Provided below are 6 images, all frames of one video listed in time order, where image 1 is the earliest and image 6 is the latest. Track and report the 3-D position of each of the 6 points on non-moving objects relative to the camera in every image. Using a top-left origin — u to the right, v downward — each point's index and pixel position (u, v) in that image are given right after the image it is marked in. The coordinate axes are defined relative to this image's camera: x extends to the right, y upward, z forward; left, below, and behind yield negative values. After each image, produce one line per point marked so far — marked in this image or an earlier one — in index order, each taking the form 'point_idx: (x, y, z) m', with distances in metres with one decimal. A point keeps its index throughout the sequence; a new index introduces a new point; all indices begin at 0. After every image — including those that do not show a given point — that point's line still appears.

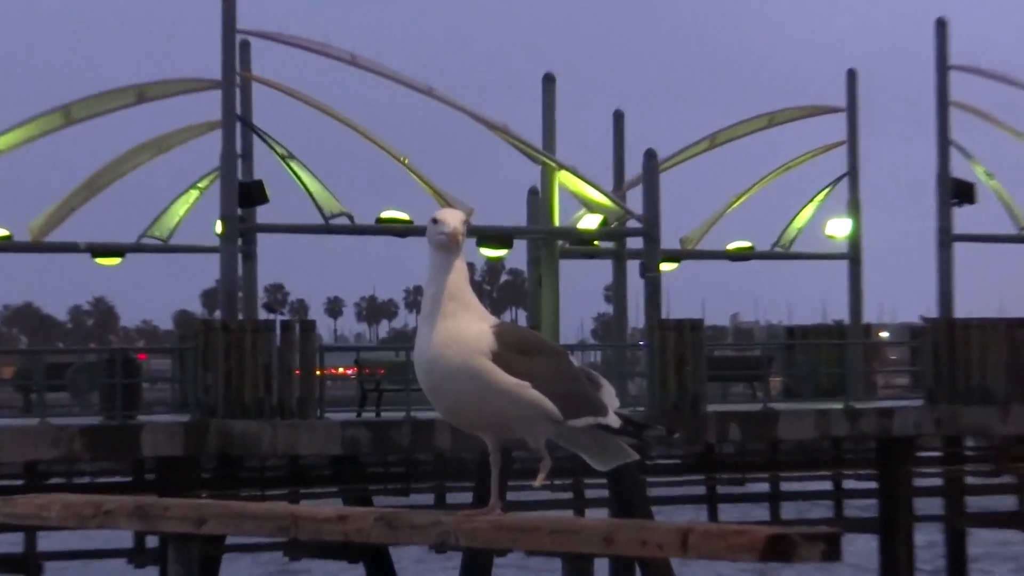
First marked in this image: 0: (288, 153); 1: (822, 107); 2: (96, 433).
0: (-2.4, +1.5, +16.0) m
1: (+3.4, +2.0, +16.3) m
2: (-4.1, -1.4, +14.8) m
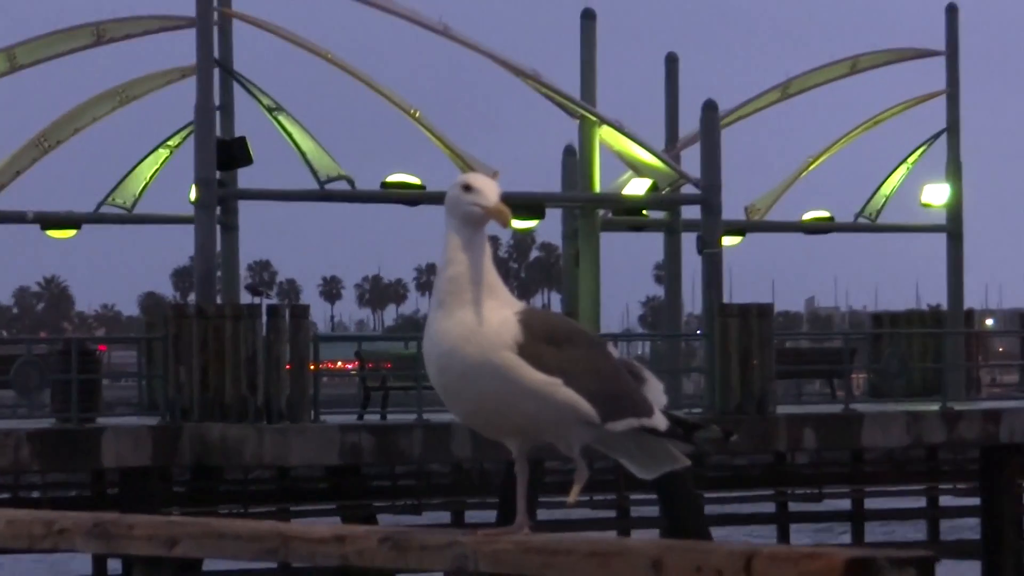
0: (-2.1, +1.7, +13.4) m
1: (+3.7, +2.2, +13.6) m
2: (-3.9, -1.2, +12.3) m
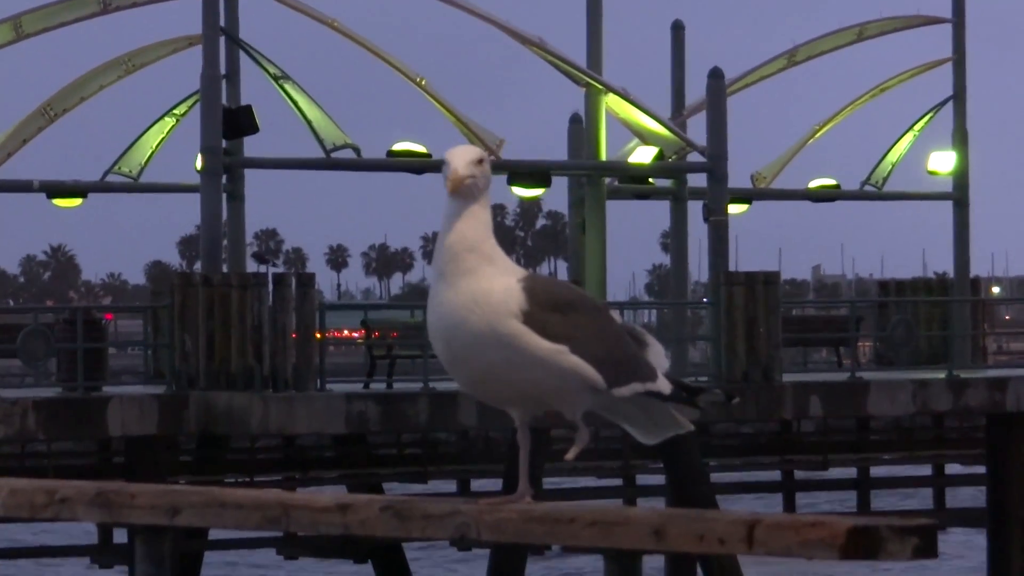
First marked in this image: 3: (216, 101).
0: (-2.1, +1.9, +13.4) m
1: (+3.8, +2.5, +13.6) m
2: (-3.8, -1.0, +12.3) m
3: (-2.6, +1.7, +13.2) m
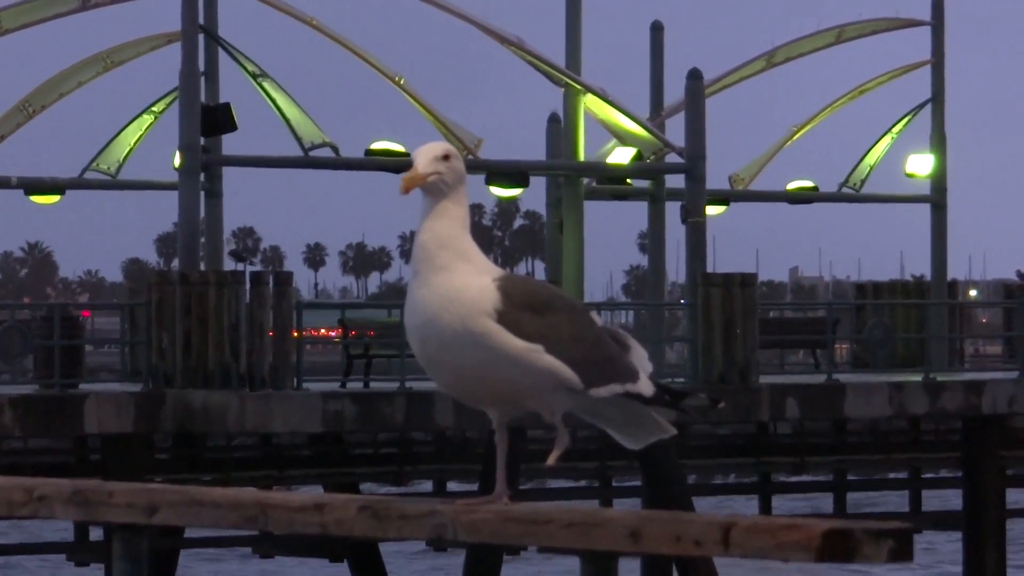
0: (-2.3, +2.0, +13.4) m
1: (+3.6, +2.5, +13.6) m
2: (-4.0, -0.9, +12.2) m
3: (-2.8, +1.7, +13.2) m
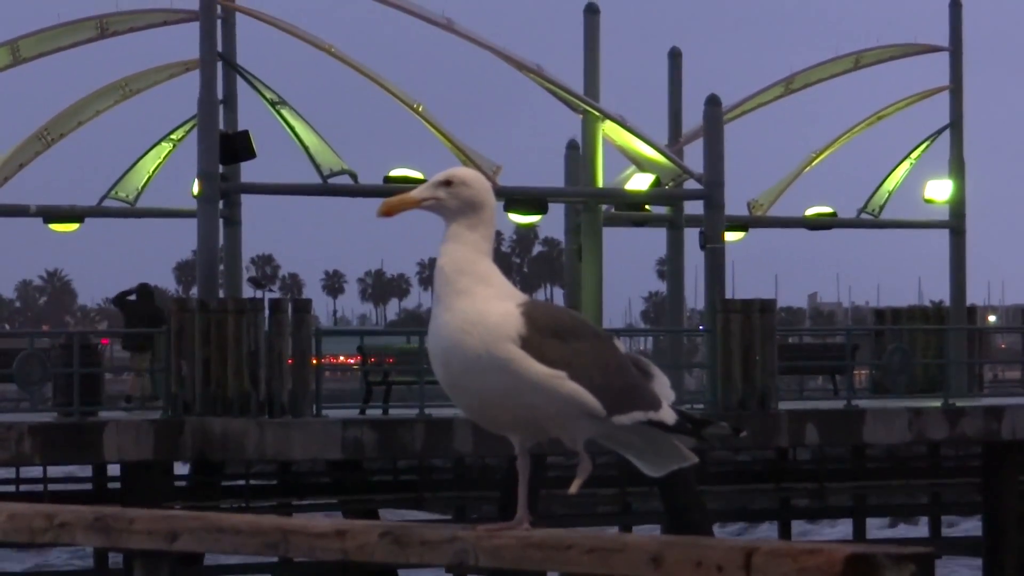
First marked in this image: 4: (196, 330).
0: (-2.1, +1.7, +13.4) m
1: (+3.8, +2.2, +13.6) m
2: (-3.8, -1.2, +12.2) m
3: (-2.7, +1.4, +13.2) m
4: (-2.8, -0.4, +13.1) m
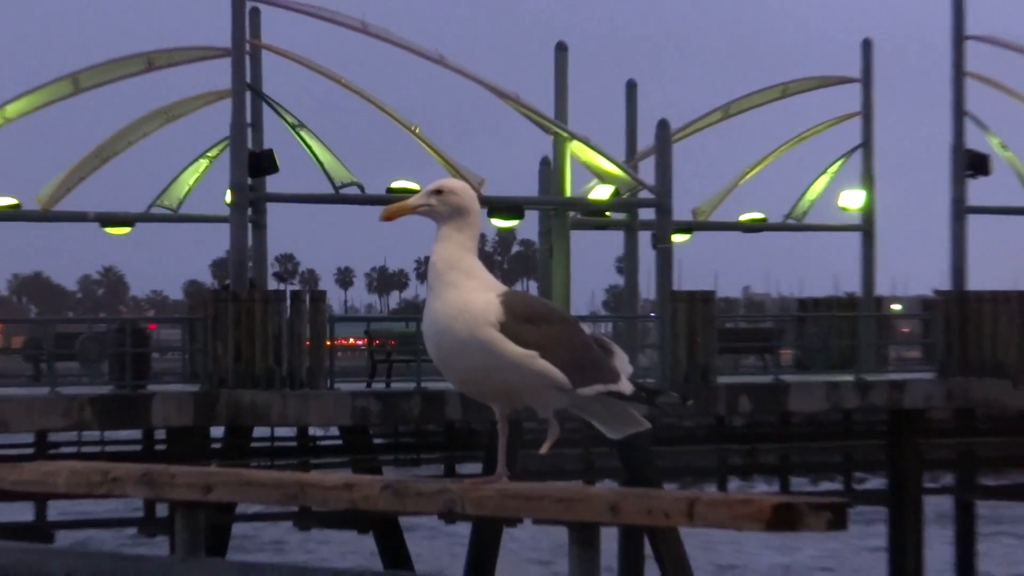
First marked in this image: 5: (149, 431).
0: (-2.3, +1.8, +15.9) m
1: (+3.6, +2.3, +16.2) m
2: (-4.0, -1.1, +14.8) m
3: (-2.8, +1.5, +15.7) m
4: (-3.0, -0.3, +15.7) m
5: (-3.8, -1.5, +15.6) m
